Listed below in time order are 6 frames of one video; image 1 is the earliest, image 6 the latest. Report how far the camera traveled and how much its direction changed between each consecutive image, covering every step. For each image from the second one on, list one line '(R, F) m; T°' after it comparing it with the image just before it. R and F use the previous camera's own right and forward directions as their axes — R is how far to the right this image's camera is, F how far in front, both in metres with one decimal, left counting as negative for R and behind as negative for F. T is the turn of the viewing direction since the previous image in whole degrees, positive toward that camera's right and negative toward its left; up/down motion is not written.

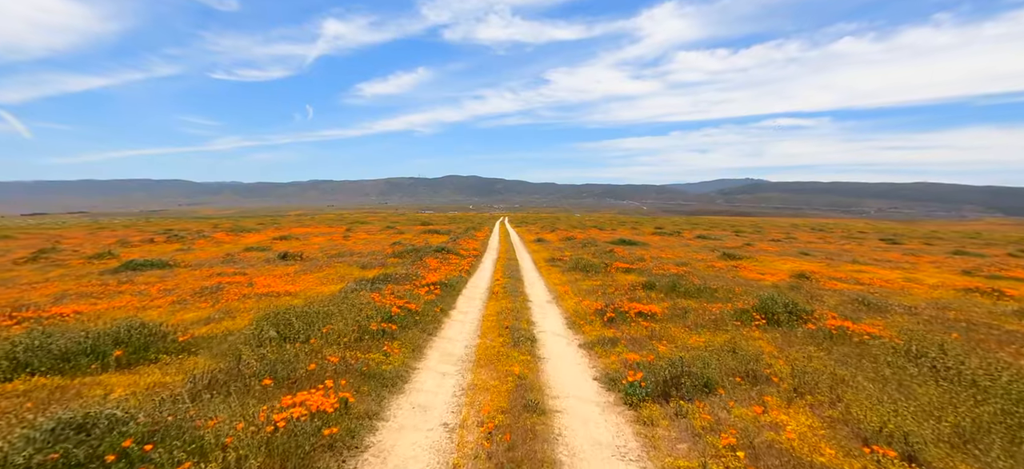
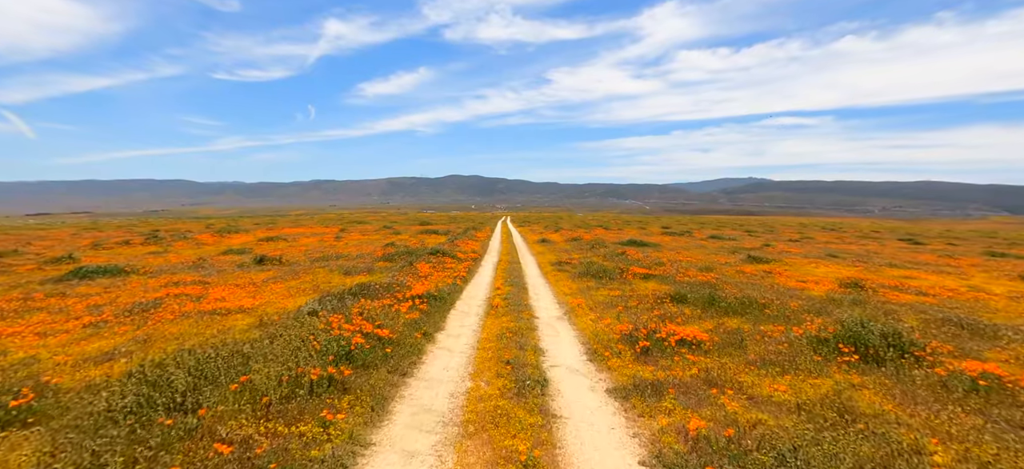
(0.0, +5.8) m; 0°
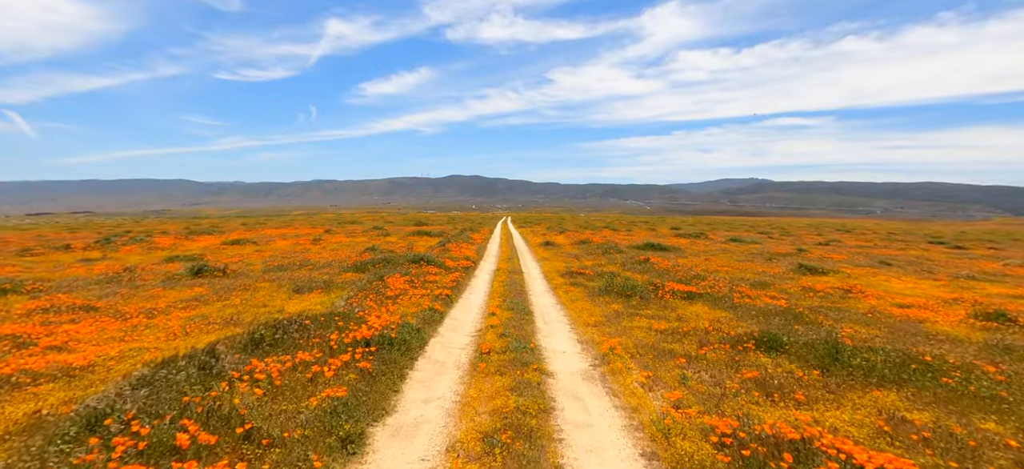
(0.0, +10.2) m; 0°
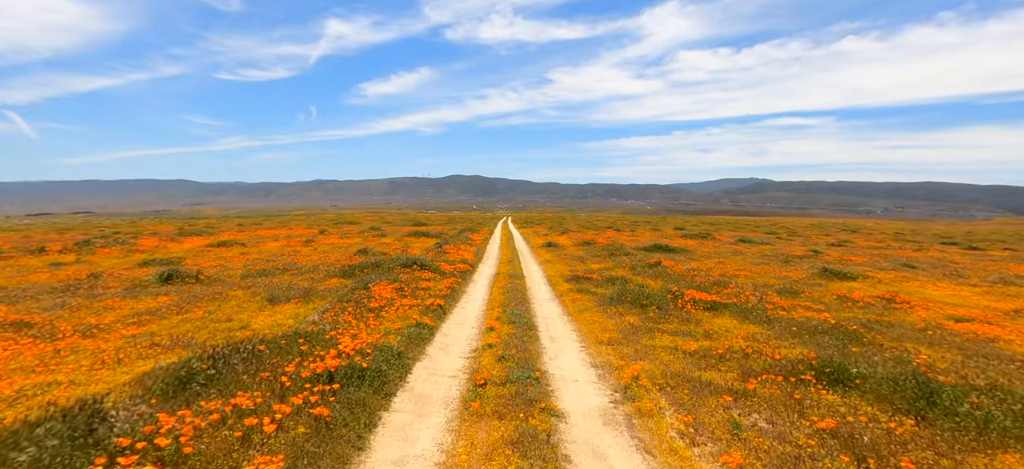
(0.0, +3.7) m; 0°
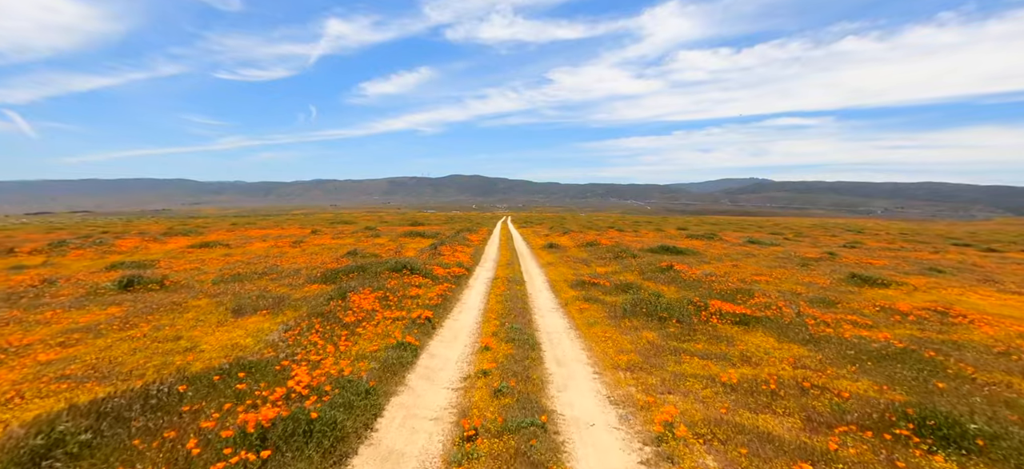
(0.0, +3.8) m; 0°
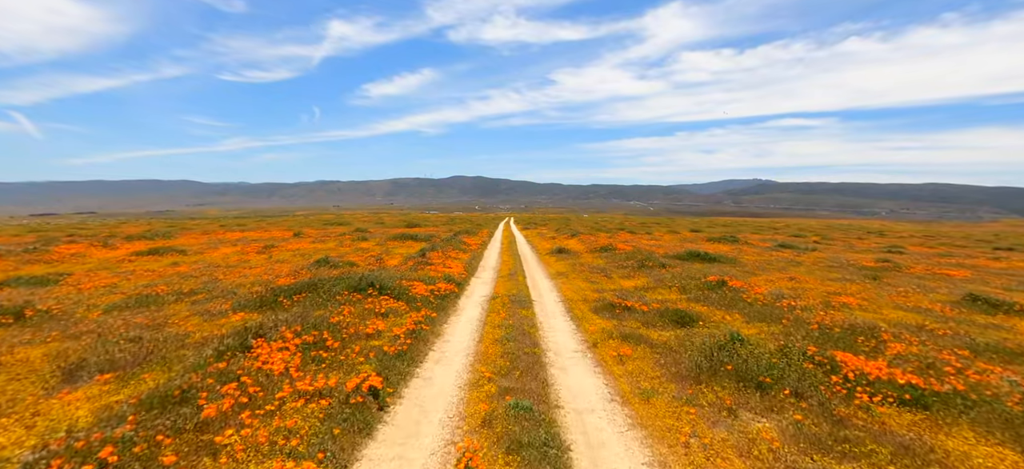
(-0.1, +10.2) m; 0°
